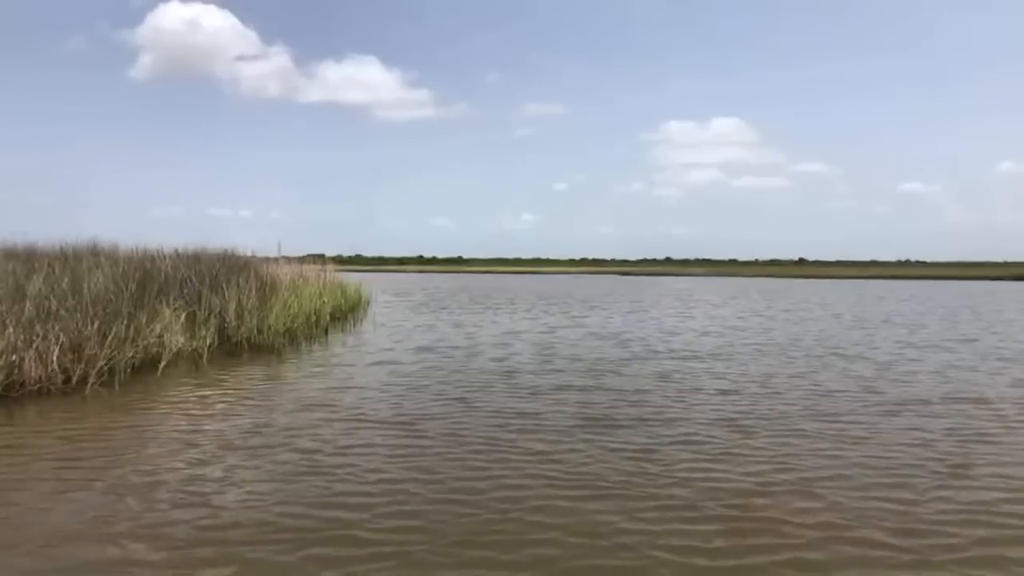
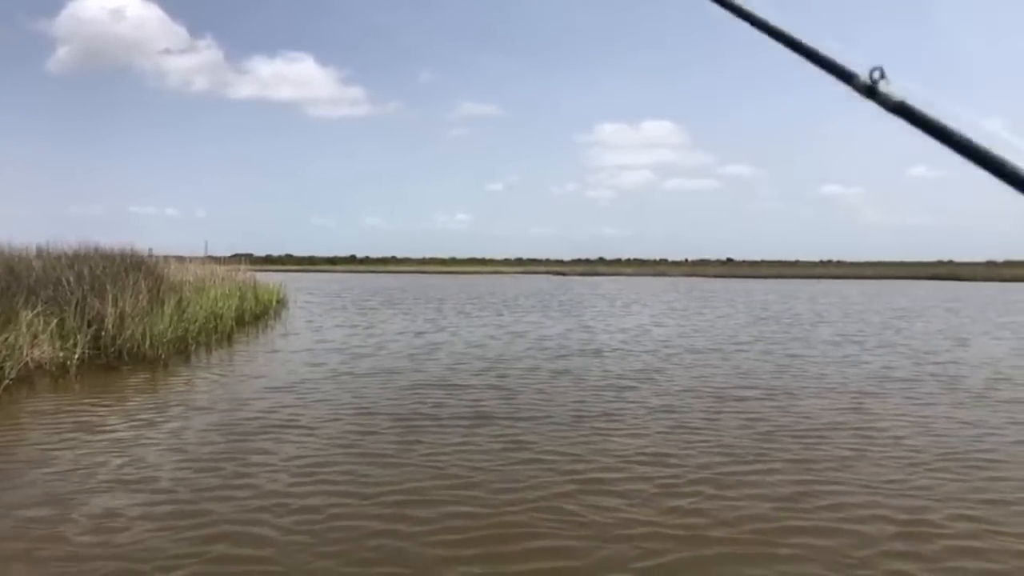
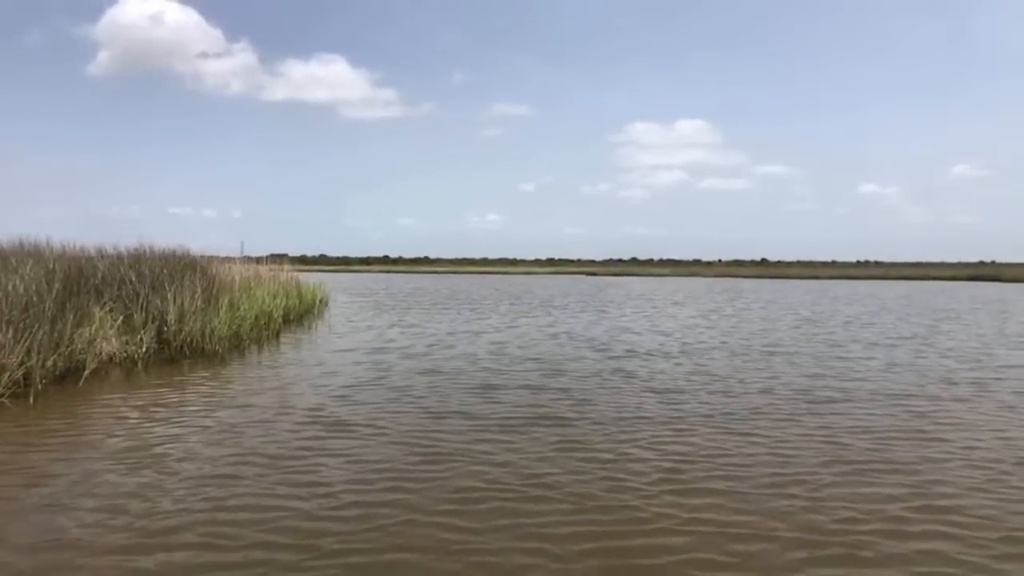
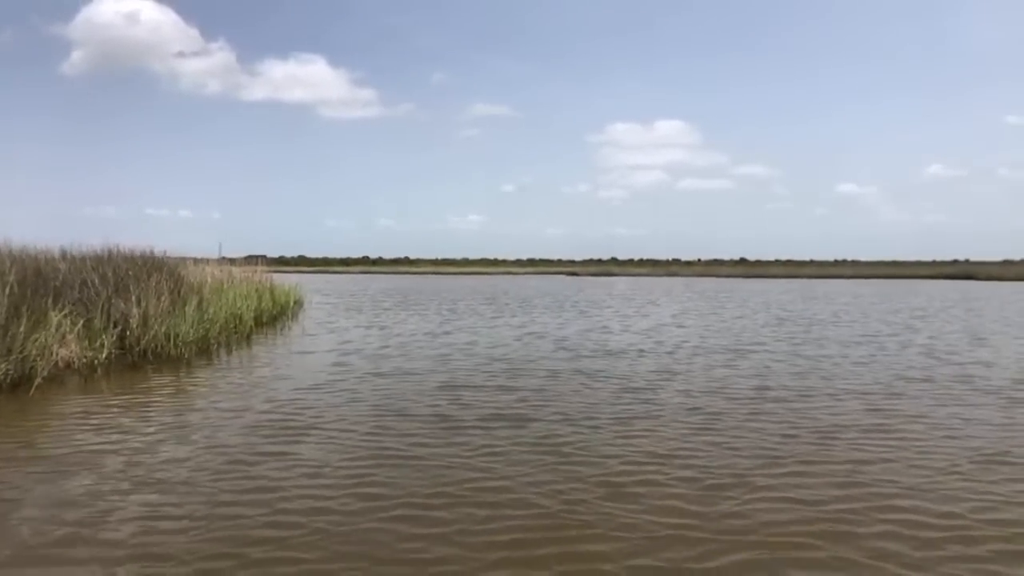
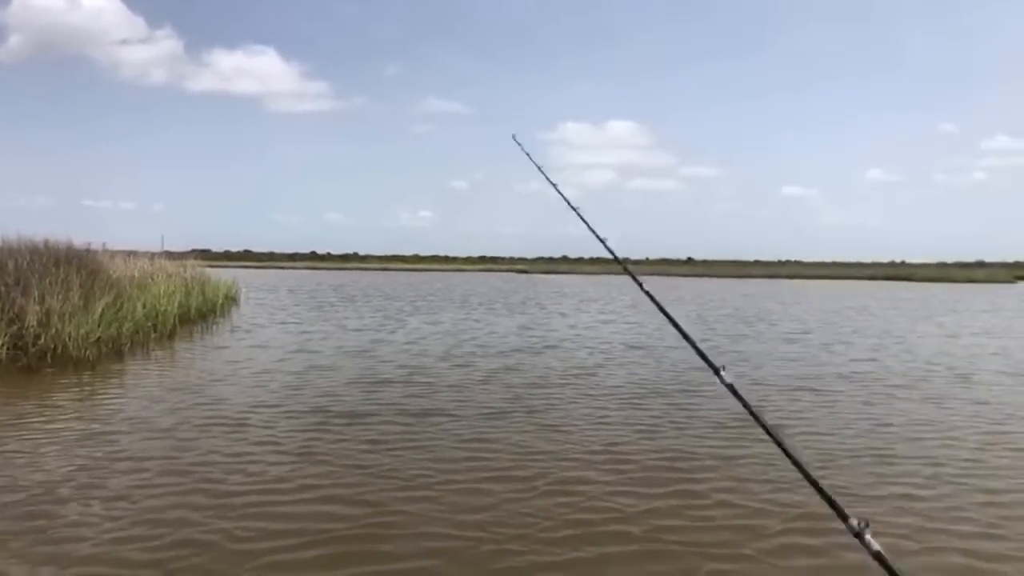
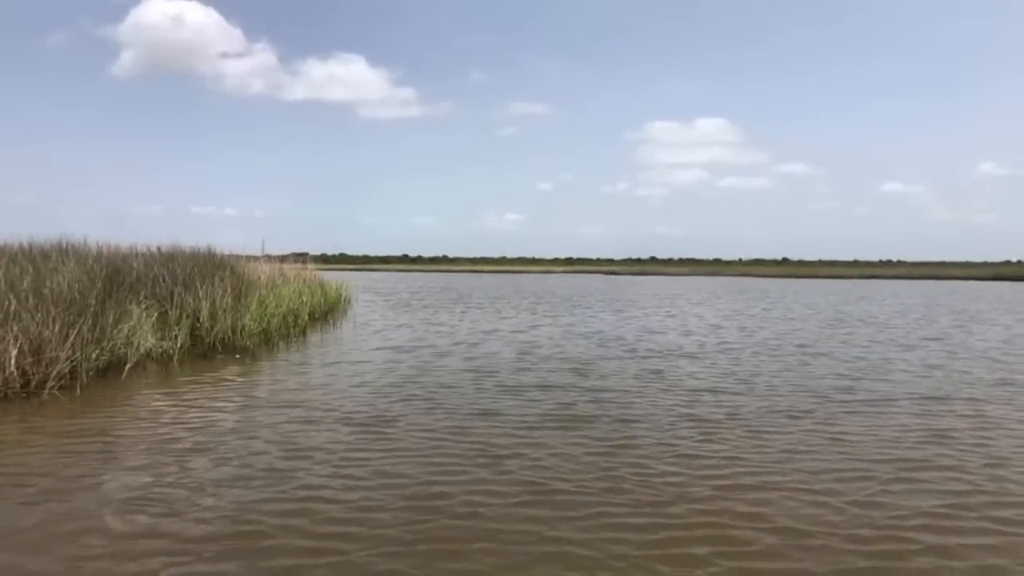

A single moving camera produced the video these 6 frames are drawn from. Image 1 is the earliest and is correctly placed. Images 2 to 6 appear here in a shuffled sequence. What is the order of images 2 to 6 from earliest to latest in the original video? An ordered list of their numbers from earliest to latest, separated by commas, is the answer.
6, 3, 4, 2, 5
